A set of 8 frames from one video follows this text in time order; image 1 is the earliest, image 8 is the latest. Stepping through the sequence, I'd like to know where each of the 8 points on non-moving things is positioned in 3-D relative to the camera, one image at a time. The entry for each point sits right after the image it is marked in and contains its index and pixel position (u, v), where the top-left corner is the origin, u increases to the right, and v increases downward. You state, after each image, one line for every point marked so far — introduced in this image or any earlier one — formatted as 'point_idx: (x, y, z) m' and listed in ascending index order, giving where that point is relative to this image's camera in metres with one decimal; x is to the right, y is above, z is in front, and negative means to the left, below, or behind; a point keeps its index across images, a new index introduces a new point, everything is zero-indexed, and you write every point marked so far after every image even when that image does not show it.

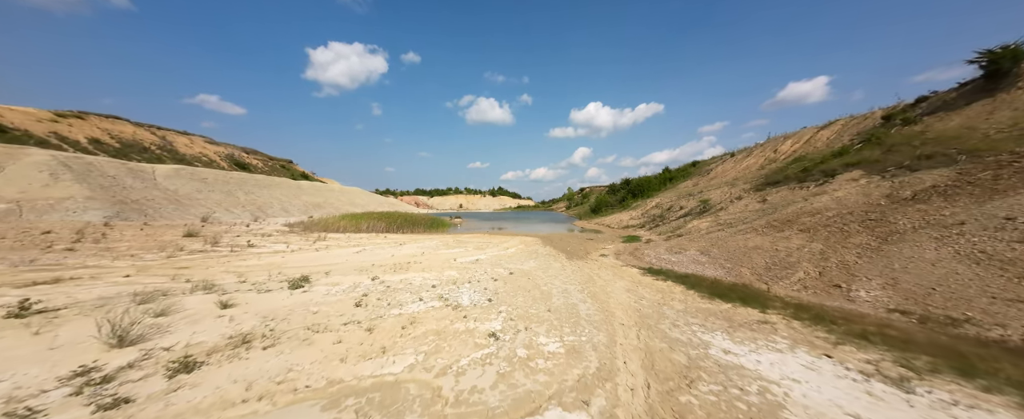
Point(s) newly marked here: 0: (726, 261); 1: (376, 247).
0: (+7.0, -1.7, +9.5) m
1: (-6.6, -1.7, +14.0) m
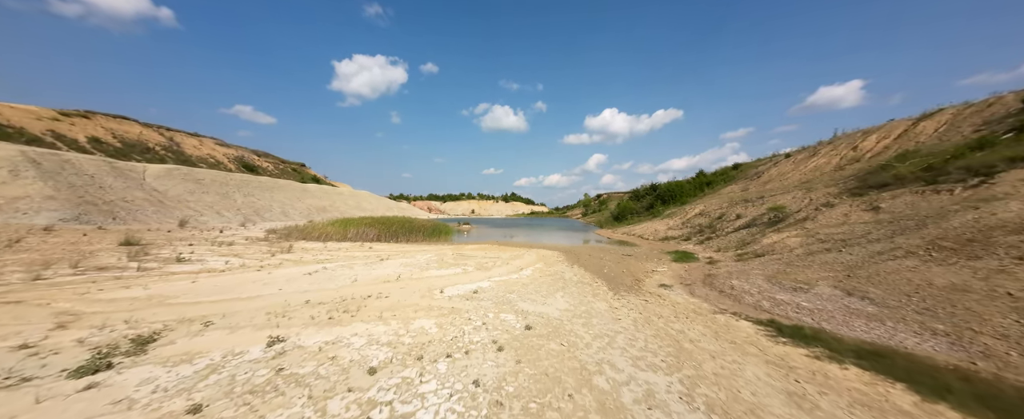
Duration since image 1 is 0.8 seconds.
0: (+7.3, -1.9, +5.2) m
1: (-5.9, -1.9, +10.4) m
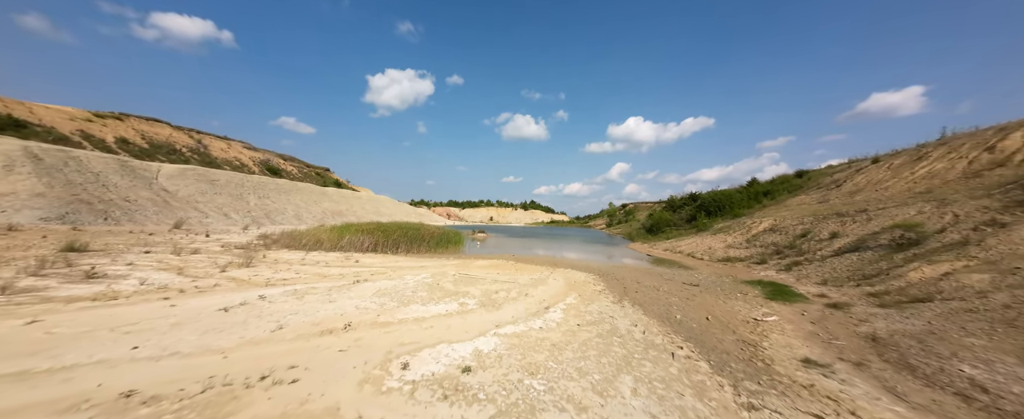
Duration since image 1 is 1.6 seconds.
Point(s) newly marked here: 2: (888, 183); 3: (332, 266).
0: (+7.5, -2.1, +1.3) m
1: (-5.4, -2.0, +7.4) m
2: (+25.4, +1.8, +19.7) m
3: (-6.3, -2.0, +10.1) m
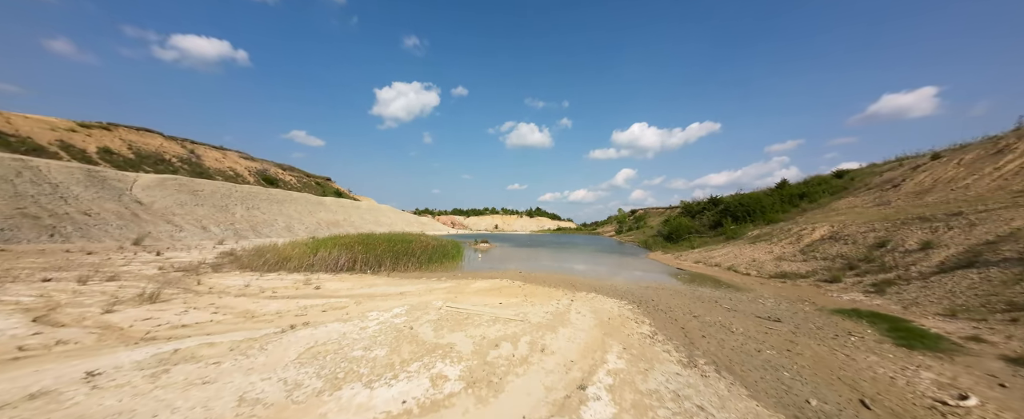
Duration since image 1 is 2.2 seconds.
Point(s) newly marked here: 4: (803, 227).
0: (+7.5, -2.0, -1.6) m
1: (-5.2, -2.2, +4.8) m
2: (+25.7, +1.6, +16.6) m
3: (-6.1, -2.3, +7.5) m
4: (+18.7, -1.1, +18.8) m
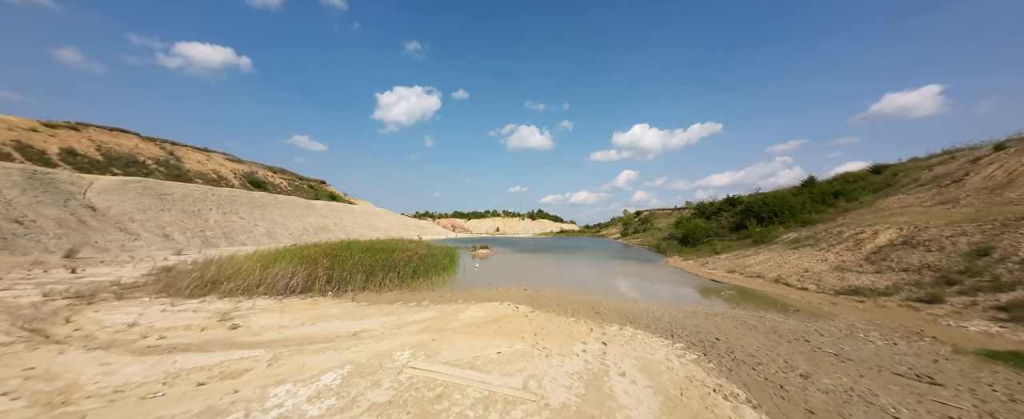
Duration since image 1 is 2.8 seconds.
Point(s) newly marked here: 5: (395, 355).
0: (+7.5, -1.9, -4.3) m
1: (-5.2, -2.3, +2.2) m
2: (+25.8, +1.7, +13.8) m
3: (-6.0, -2.4, +4.9) m
4: (+18.8, -1.1, +16.0) m
5: (-1.9, -2.5, +4.9) m
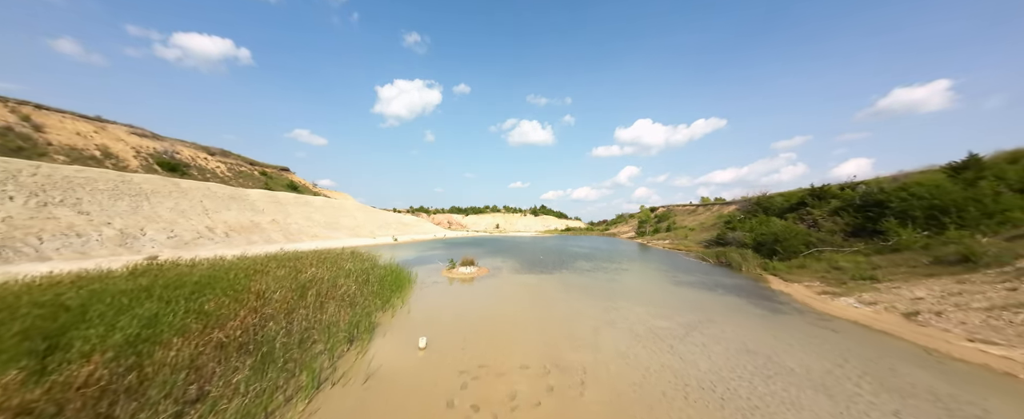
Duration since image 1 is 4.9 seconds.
0: (+7.5, -2.0, -14.2) m
1: (-5.2, -2.2, -7.7) m
2: (+25.8, +1.8, +3.8) m
3: (-6.0, -2.2, -5.0) m
4: (+18.9, -0.9, +6.1) m
5: (-1.9, -2.4, -4.9) m
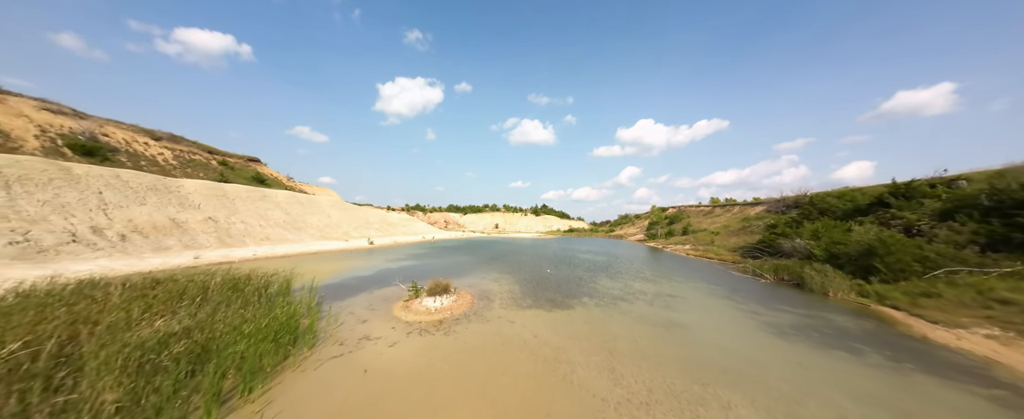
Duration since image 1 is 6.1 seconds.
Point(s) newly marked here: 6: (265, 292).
0: (+7.3, -2.0, -19.7) m
1: (-5.3, -2.1, -13.1) m
2: (+25.7, +1.6, -1.7) m
3: (-6.1, -2.1, -10.4) m
4: (+18.7, -1.1, +0.6) m
5: (-2.1, -2.3, -10.4) m
6: (-6.6, -2.2, +8.0) m
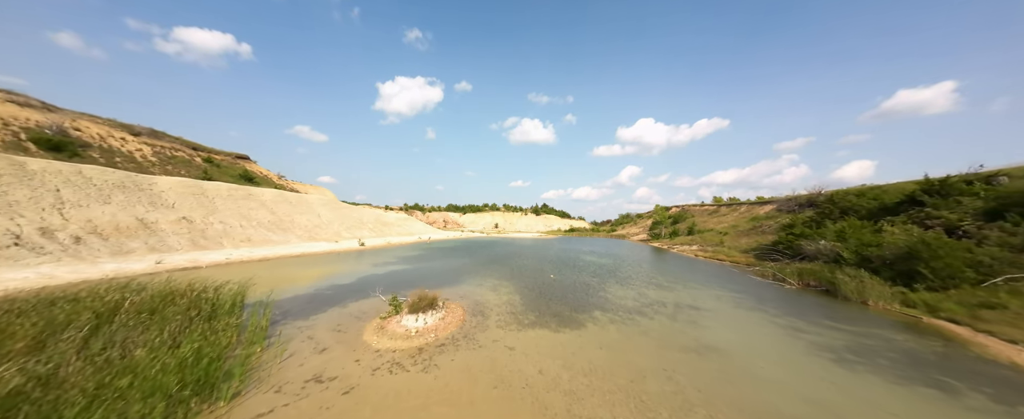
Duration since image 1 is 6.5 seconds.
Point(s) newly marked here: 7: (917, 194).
0: (+7.3, -2.1, -21.3) m
1: (-5.4, -2.1, -14.7) m
2: (+25.7, +1.6, -3.3) m
3: (-6.2, -2.1, -12.0) m
4: (+18.7, -1.1, -1.0) m
5: (-2.1, -2.3, -12.0) m
6: (-6.7, -2.2, +6.4) m
7: (+26.5, +0.8, +19.1) m
